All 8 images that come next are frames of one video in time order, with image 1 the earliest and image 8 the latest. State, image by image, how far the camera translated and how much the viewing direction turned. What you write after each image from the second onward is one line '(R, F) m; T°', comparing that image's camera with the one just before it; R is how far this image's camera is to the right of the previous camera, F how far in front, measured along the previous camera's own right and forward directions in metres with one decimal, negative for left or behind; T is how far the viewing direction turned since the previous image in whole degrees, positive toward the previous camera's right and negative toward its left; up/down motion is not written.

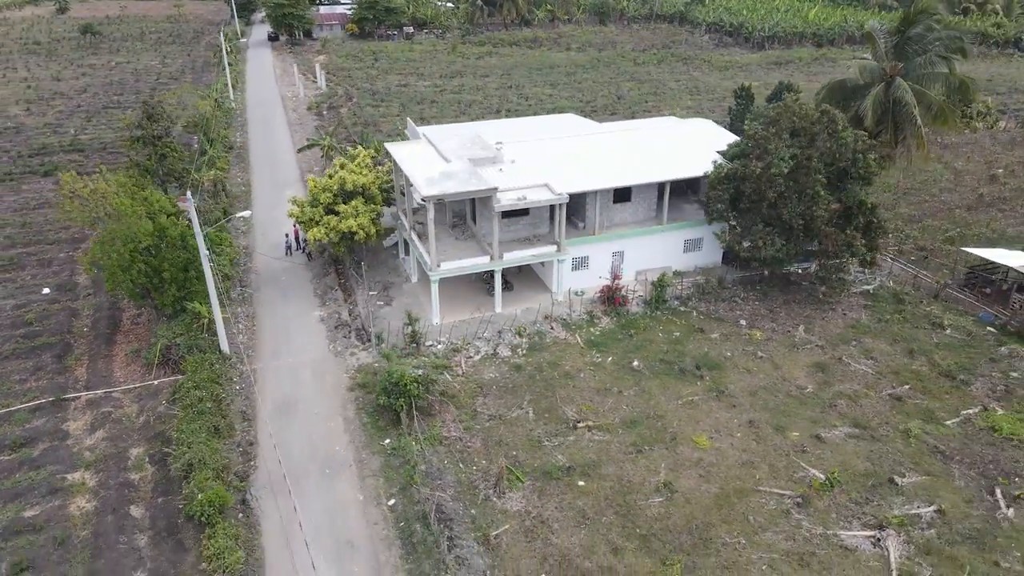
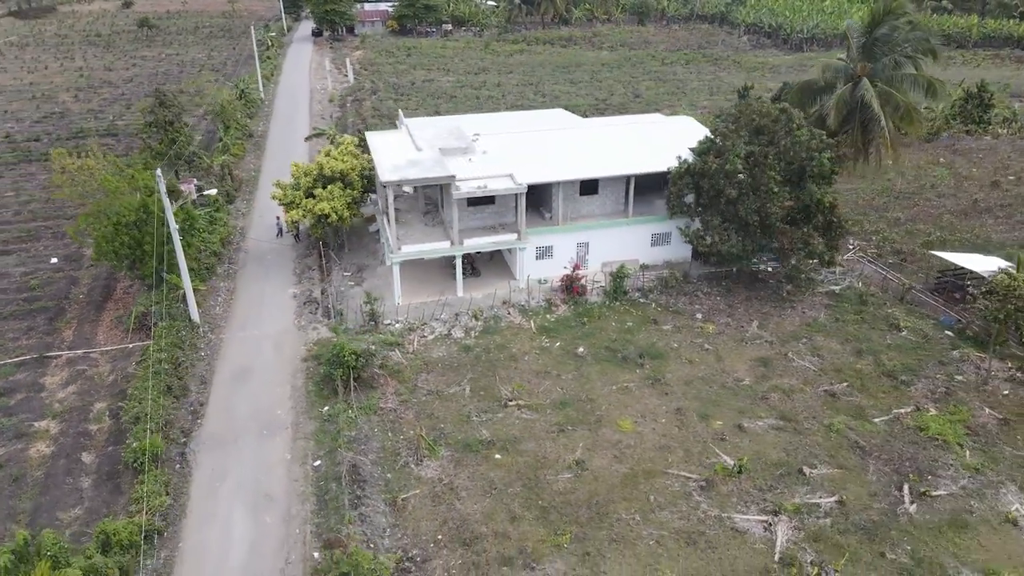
(+2.7, -0.6) m; -4°
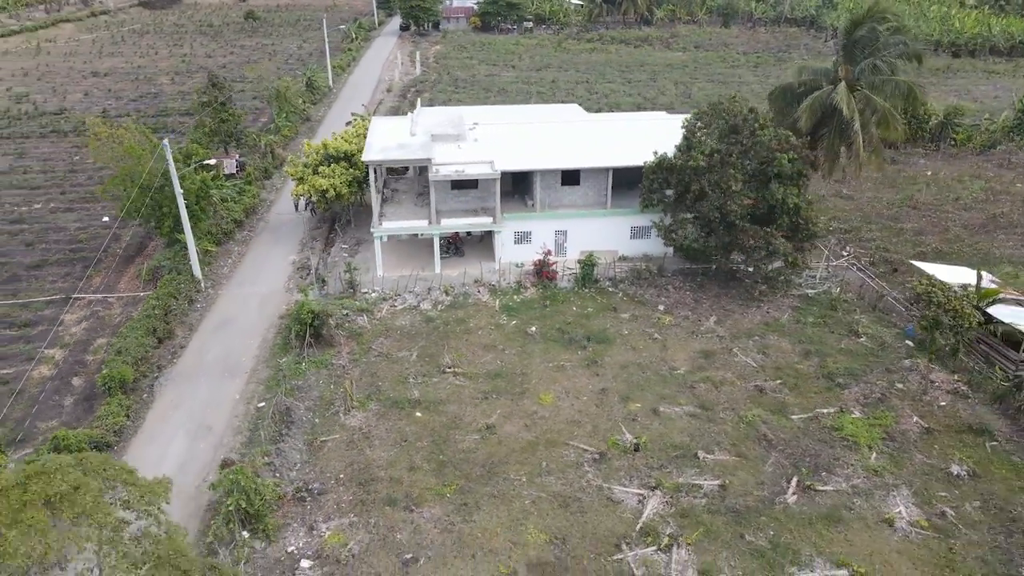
(+3.9, -0.9) m; -8°
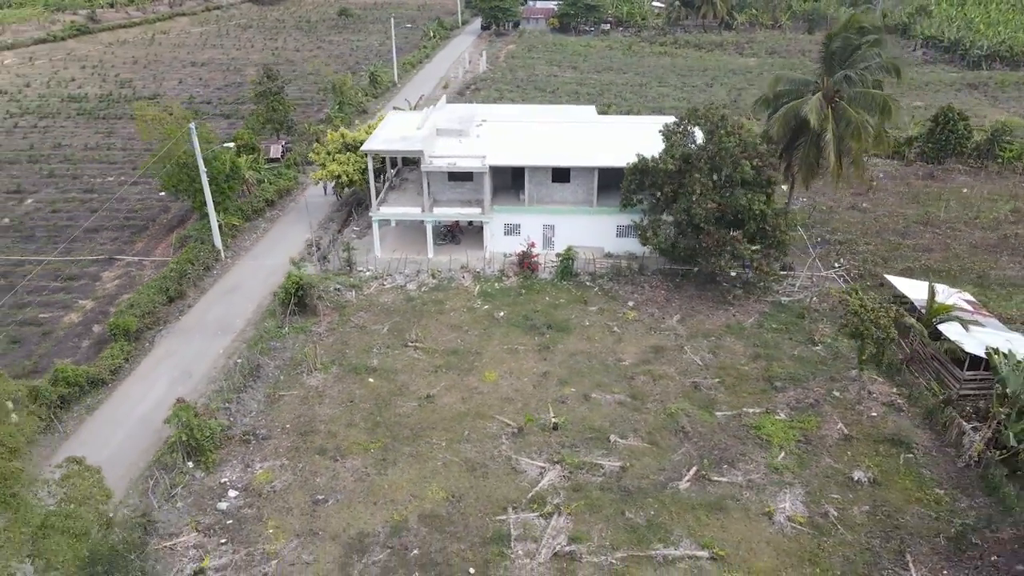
(+3.7, -1.1) m; -8°
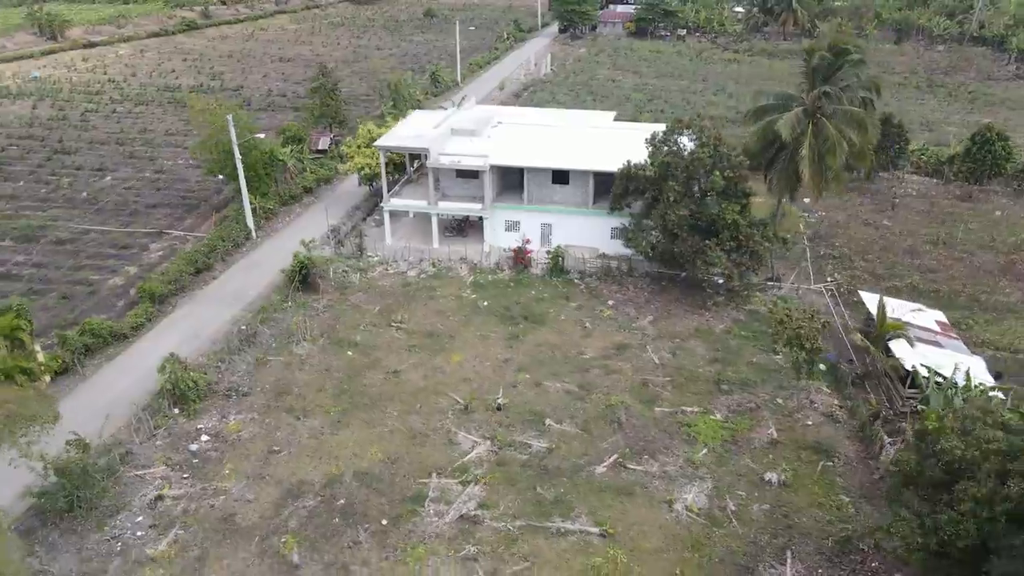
(+3.4, -1.2) m; -7°
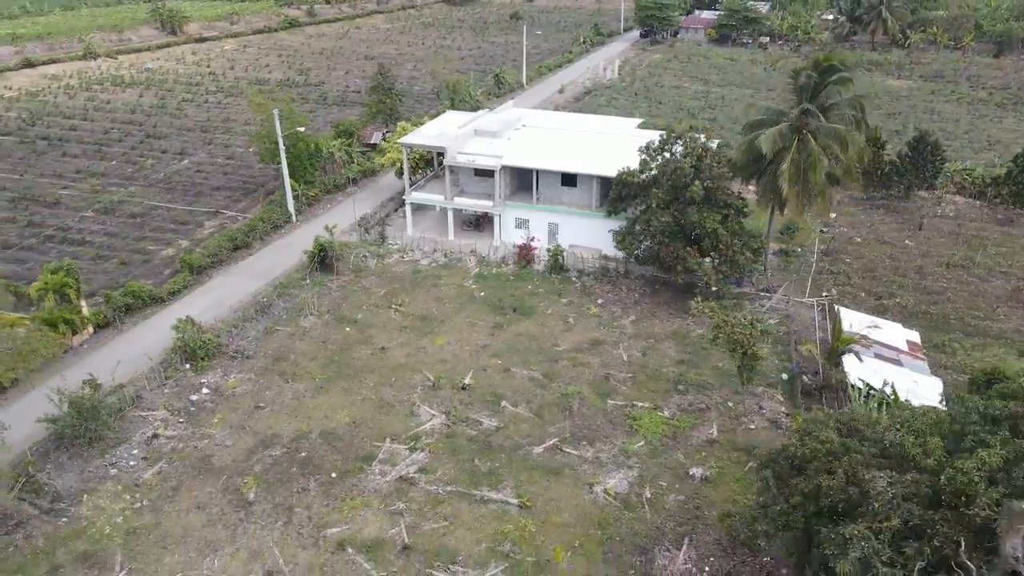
(+3.4, -1.3) m; -8°
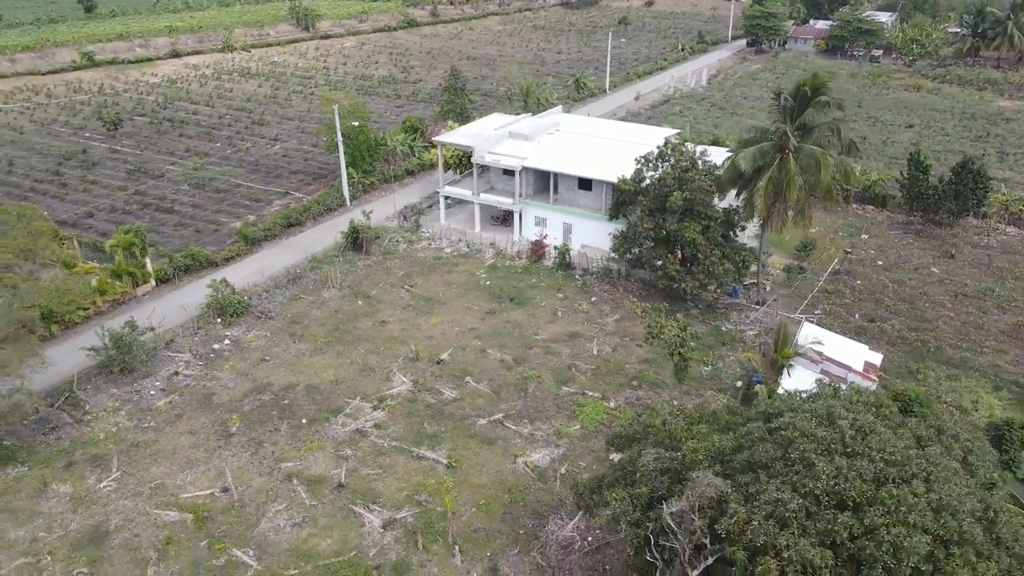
(+4.4, -1.6) m; -10°
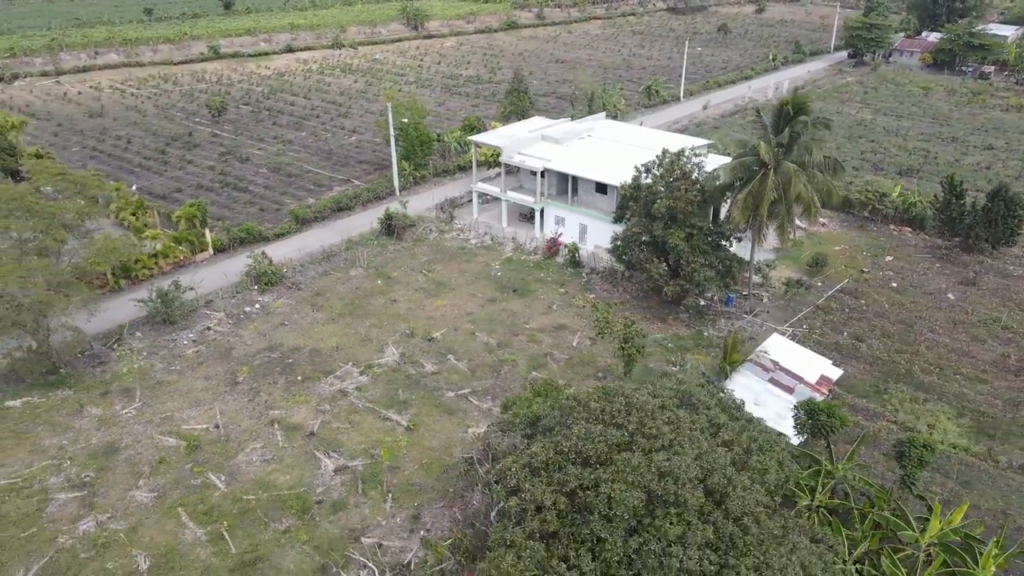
(+4.1, -1.6) m; -9°
